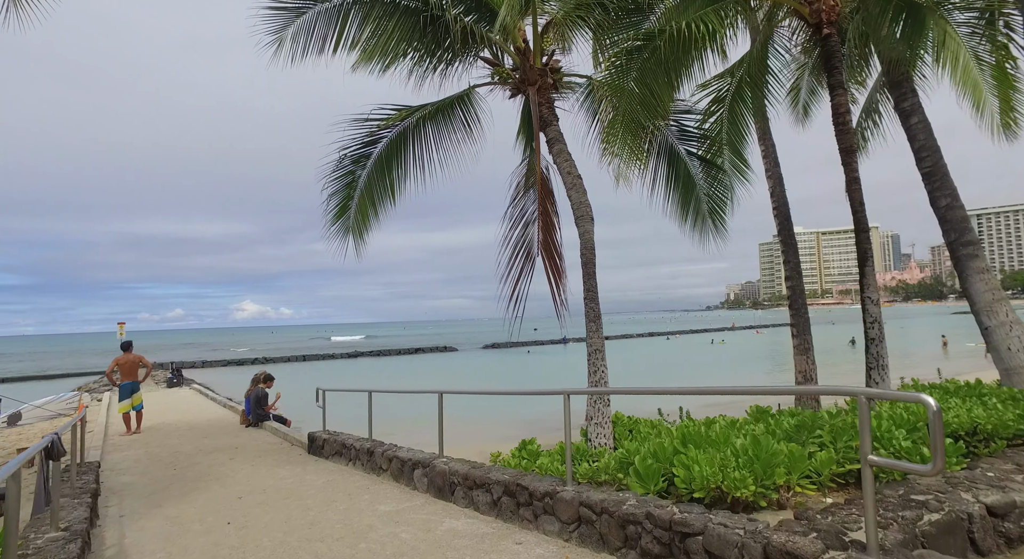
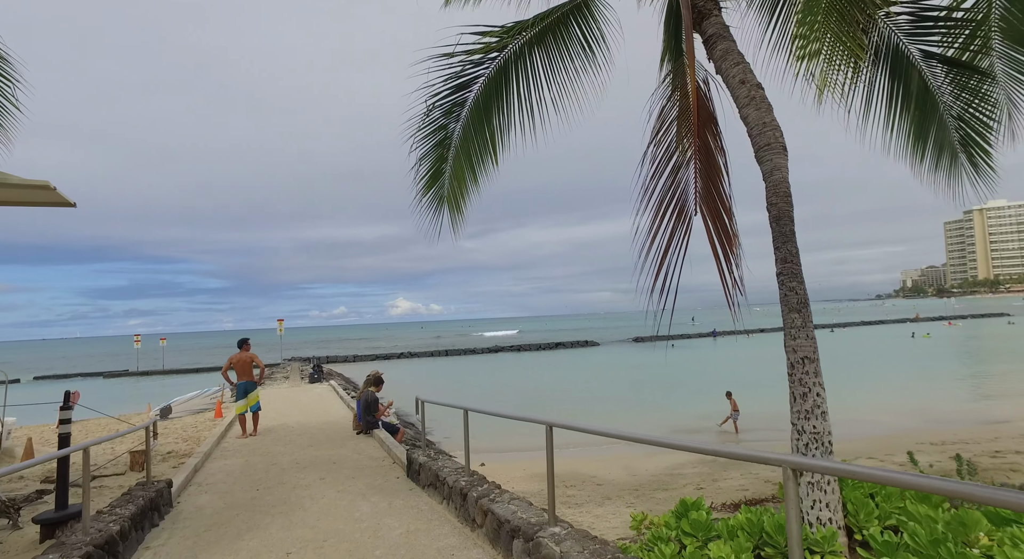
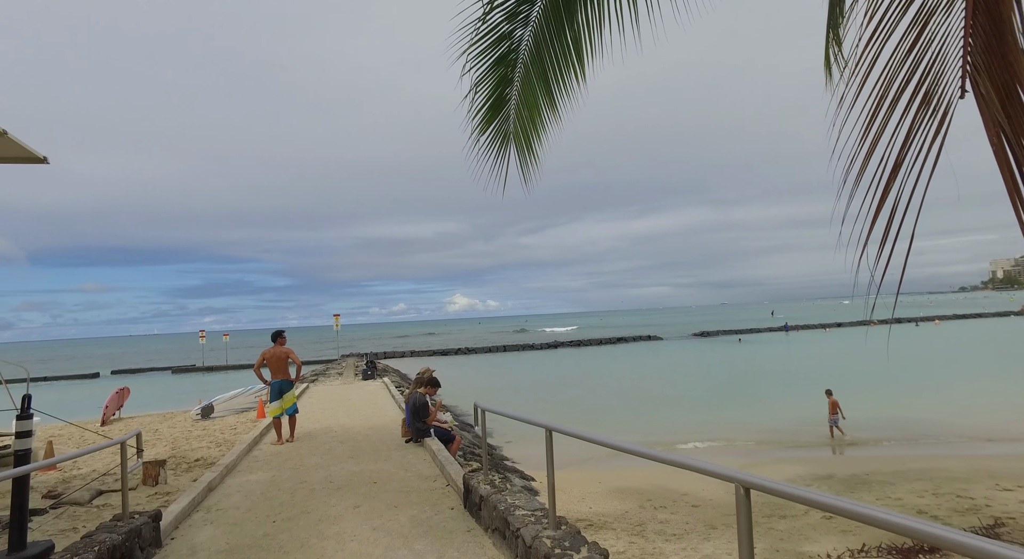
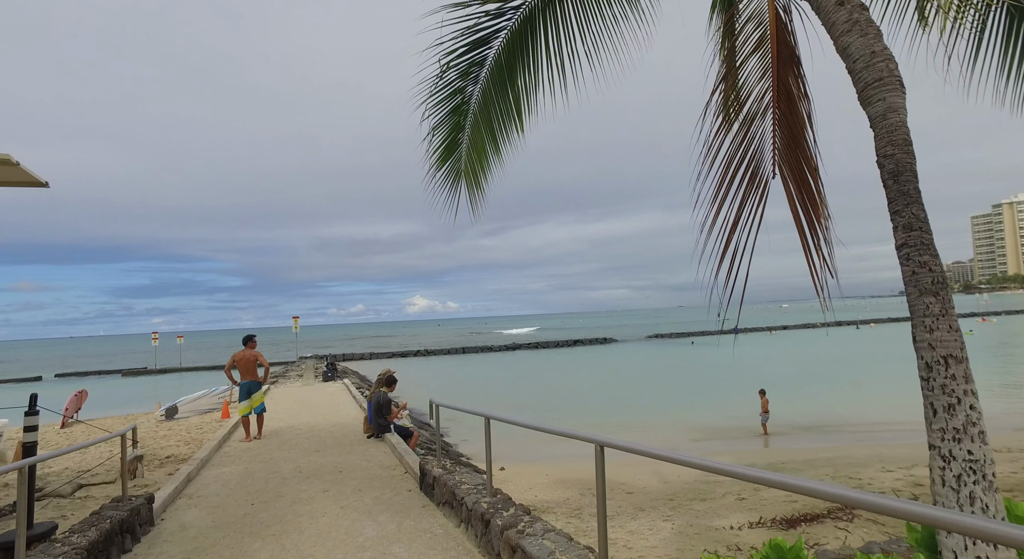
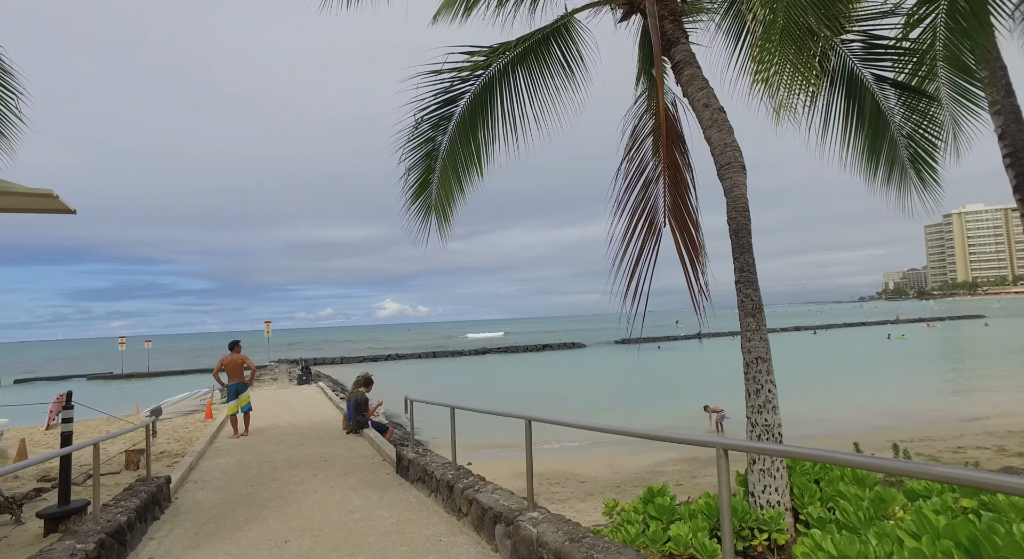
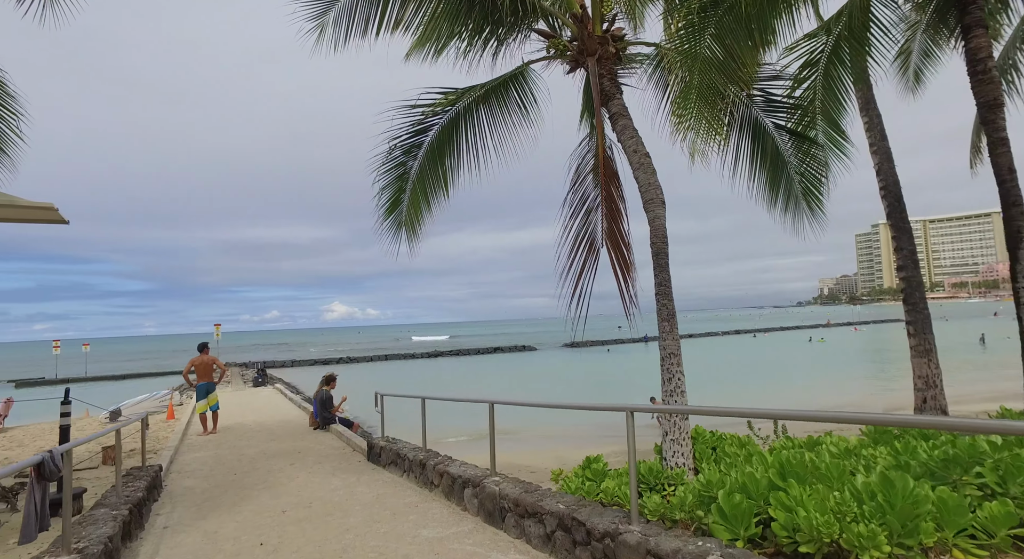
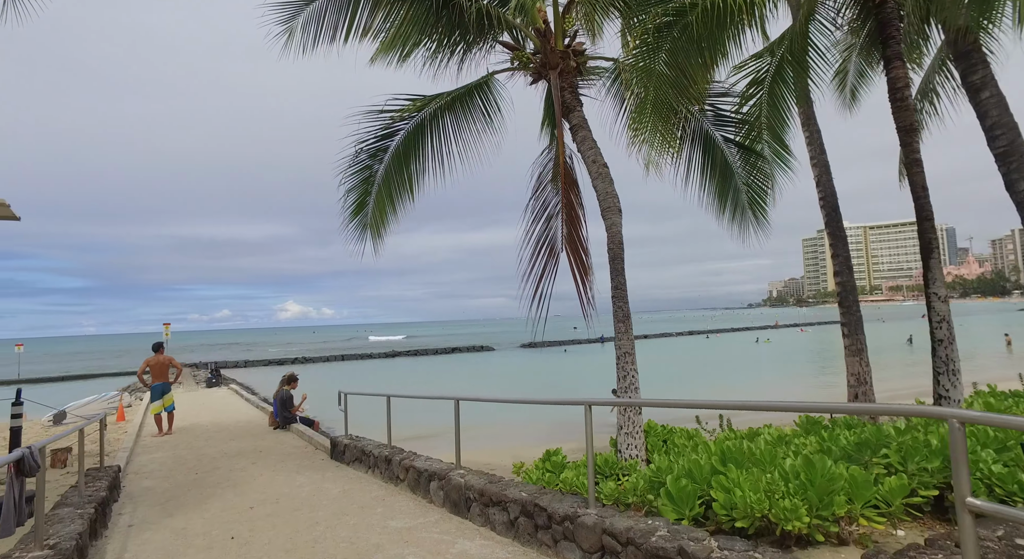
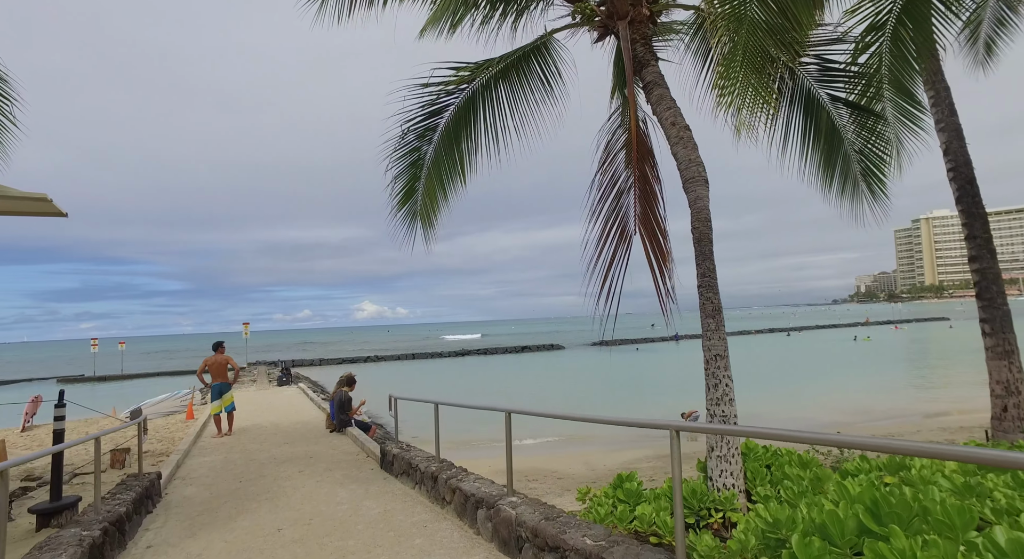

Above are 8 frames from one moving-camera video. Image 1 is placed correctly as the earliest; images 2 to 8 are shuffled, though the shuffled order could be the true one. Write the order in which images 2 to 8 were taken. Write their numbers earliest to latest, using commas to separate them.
7, 6, 8, 5, 2, 4, 3
